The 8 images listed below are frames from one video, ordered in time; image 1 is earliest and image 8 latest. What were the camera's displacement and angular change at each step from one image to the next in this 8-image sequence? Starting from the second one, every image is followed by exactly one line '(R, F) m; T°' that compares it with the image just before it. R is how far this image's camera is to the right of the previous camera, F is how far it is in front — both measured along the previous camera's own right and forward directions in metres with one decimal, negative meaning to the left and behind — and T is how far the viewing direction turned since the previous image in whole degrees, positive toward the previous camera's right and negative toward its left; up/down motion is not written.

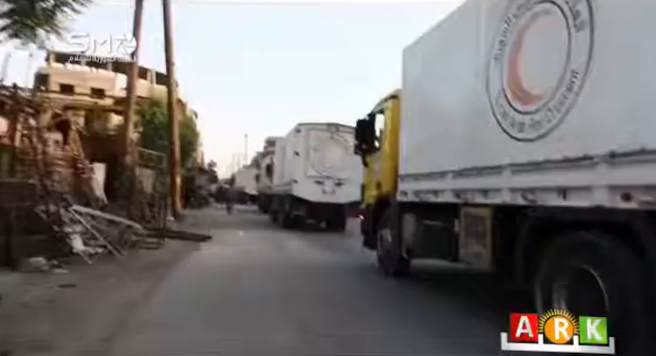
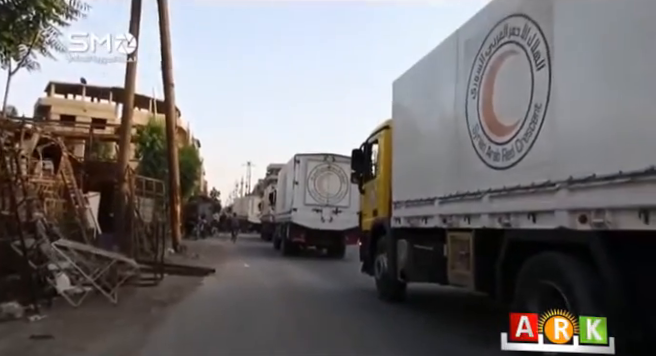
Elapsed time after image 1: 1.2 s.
(+0.1, -0.2) m; 0°
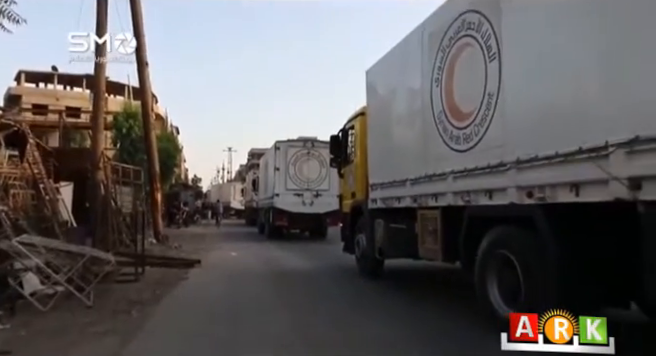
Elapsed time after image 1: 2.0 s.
(0.0, -0.2) m; +2°
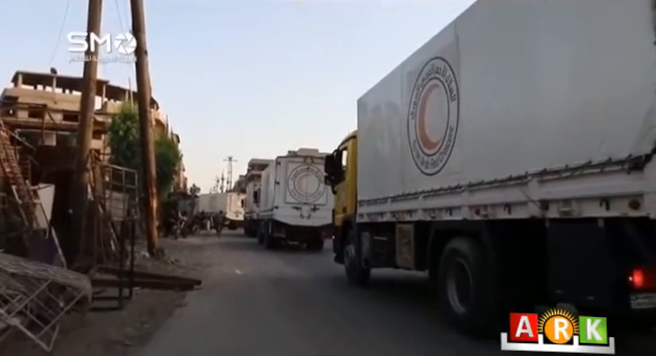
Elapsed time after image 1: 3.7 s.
(-0.1, 0.0) m; 0°
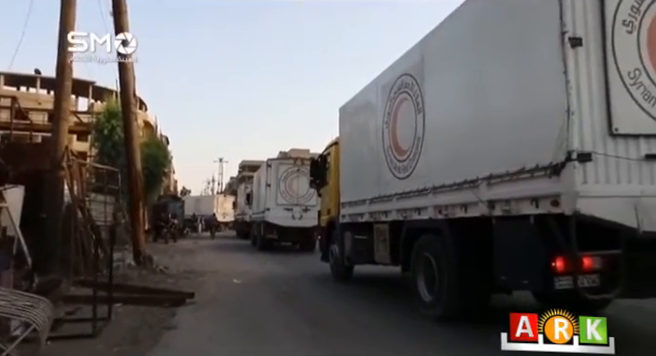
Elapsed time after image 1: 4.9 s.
(-0.4, +1.4) m; +1°
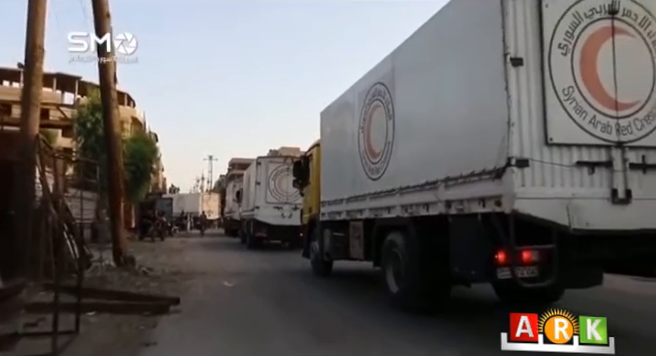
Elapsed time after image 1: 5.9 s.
(-0.2, +1.0) m; +1°
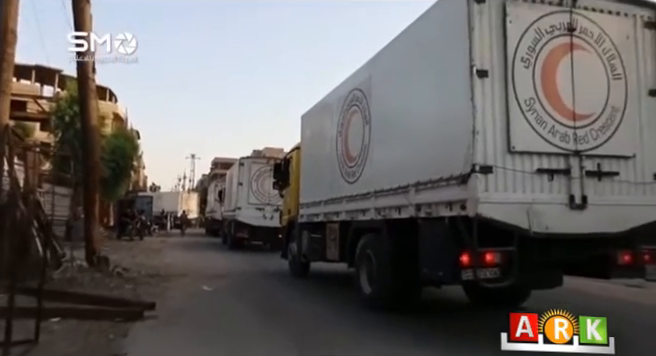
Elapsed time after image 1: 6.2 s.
(-0.1, +0.5) m; +2°
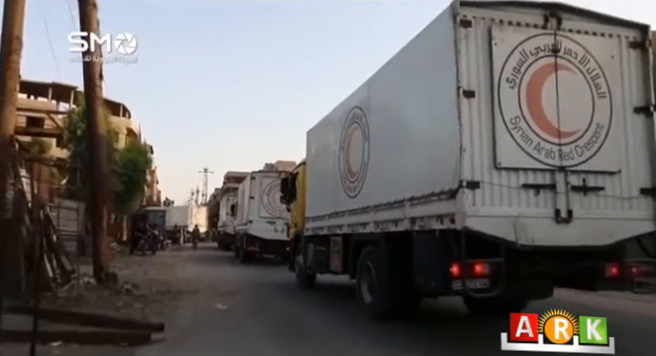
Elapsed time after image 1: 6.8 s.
(-0.2, +0.6) m; -1°
